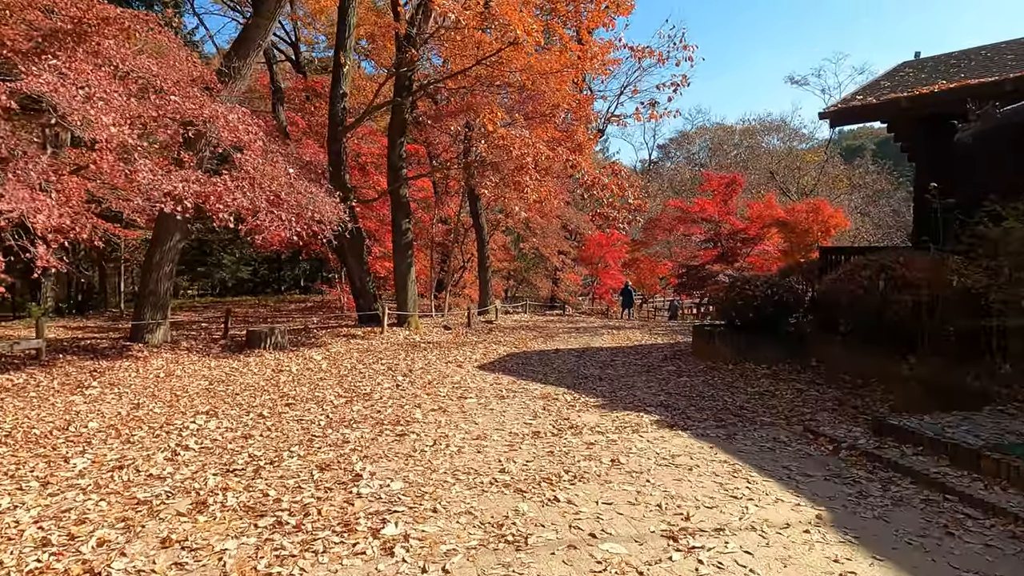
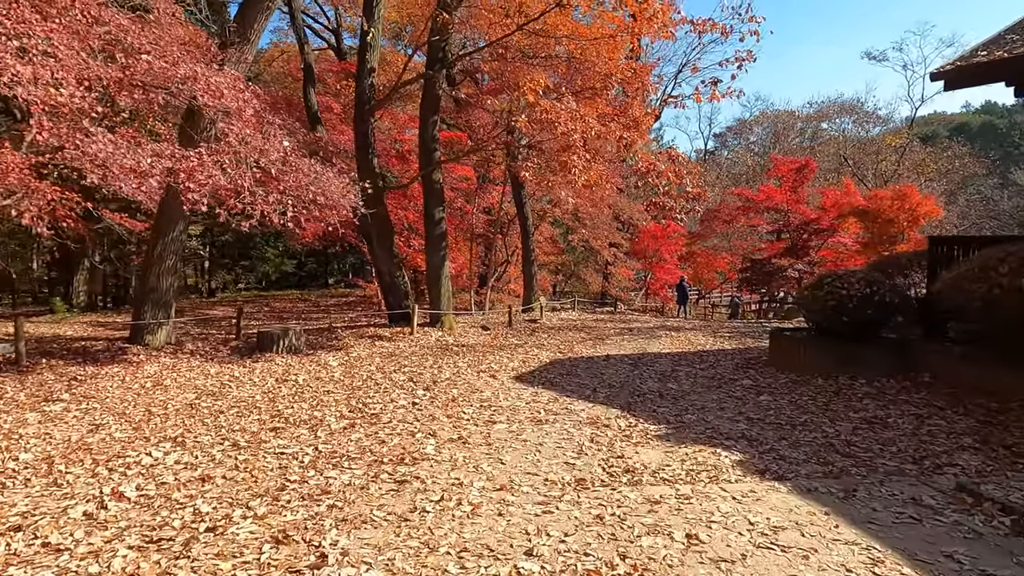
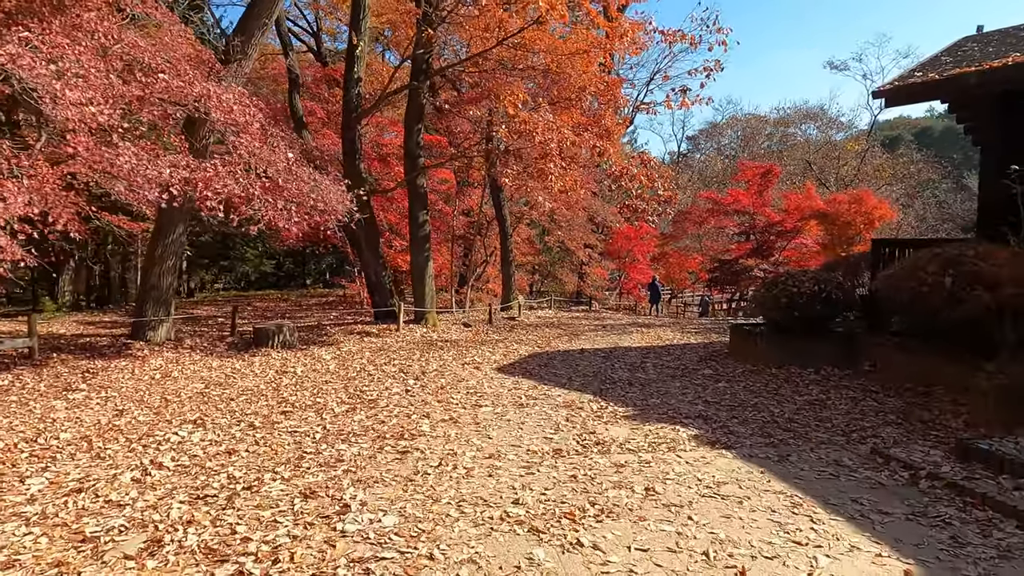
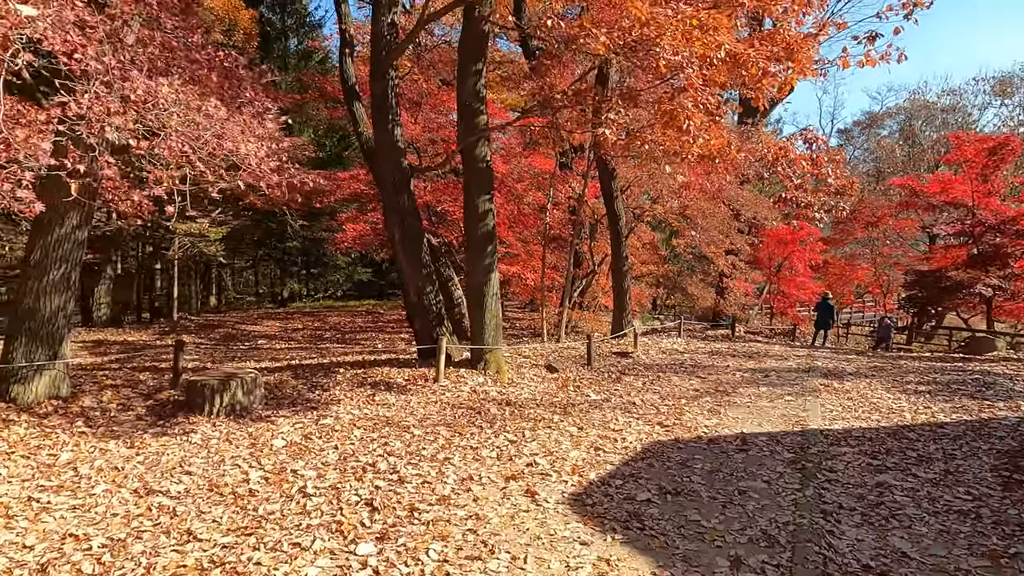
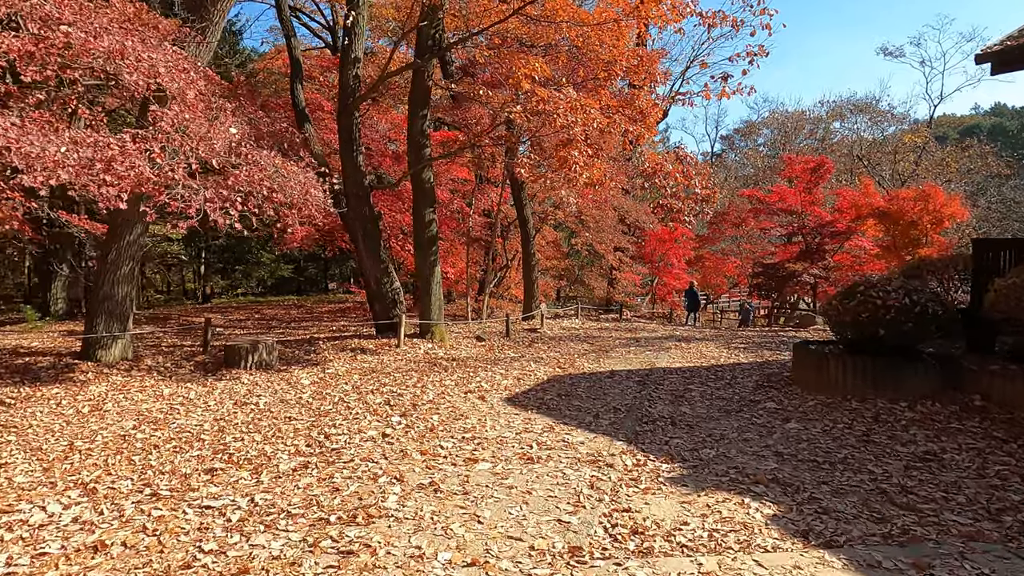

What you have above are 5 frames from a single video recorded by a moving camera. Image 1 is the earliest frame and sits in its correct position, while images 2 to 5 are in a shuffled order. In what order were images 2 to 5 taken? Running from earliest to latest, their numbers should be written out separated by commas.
3, 2, 5, 4
